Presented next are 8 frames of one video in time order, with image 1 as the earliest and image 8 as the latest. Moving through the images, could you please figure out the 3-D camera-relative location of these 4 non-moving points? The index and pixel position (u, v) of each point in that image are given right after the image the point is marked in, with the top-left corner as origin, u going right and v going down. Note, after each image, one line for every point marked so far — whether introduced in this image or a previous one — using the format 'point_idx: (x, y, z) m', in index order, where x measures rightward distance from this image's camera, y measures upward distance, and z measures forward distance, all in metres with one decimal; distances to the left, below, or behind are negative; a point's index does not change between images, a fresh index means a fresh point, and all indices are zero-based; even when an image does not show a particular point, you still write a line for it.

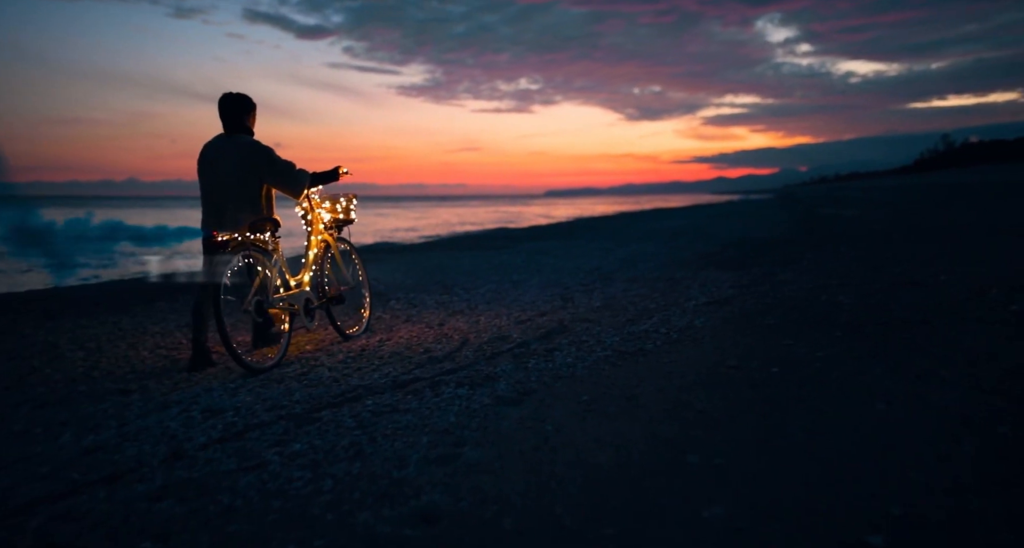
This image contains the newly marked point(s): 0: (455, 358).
0: (-0.5, -0.8, +6.1) m
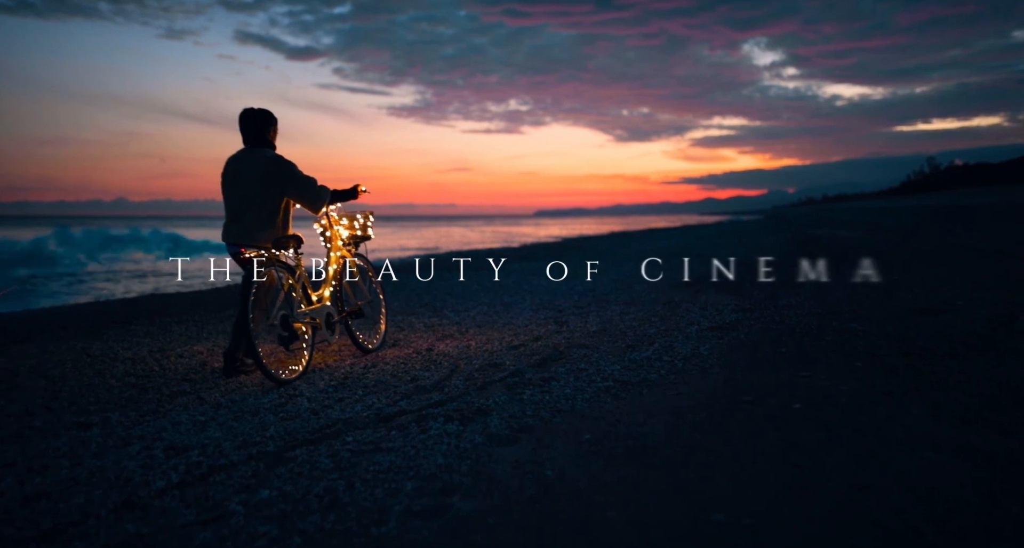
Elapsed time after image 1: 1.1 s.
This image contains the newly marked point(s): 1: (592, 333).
0: (-0.6, -1.0, +5.7) m
1: (+0.9, -0.7, +8.0) m
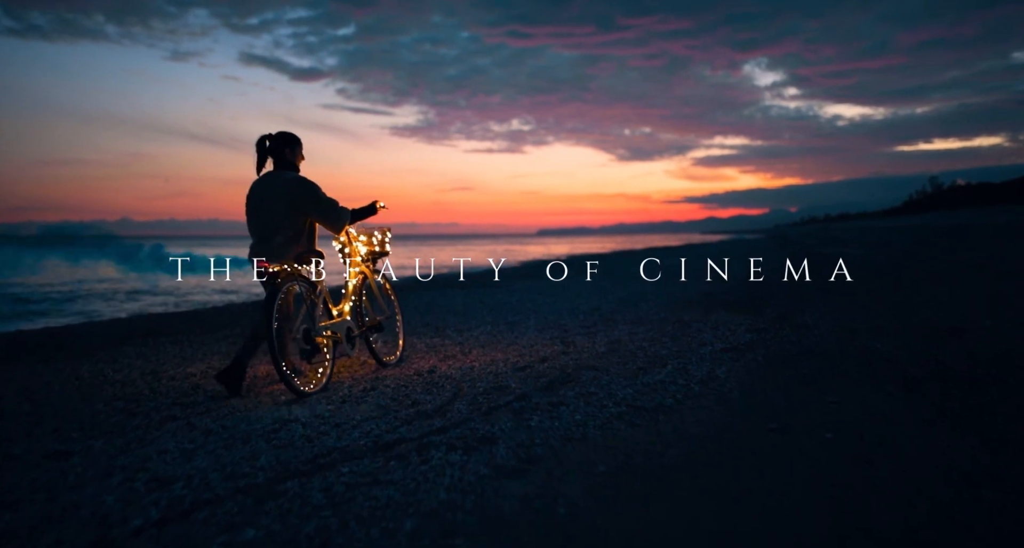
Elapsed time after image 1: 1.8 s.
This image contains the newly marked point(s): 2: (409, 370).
0: (-0.5, -1.1, +5.4) m
1: (+1.0, -0.9, +7.7) m
2: (-1.2, -1.1, +7.8) m
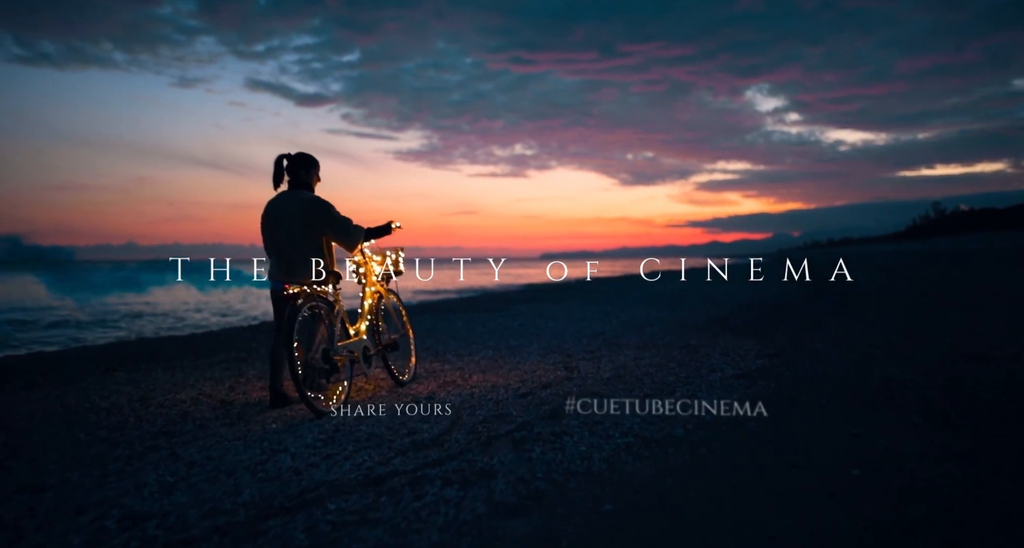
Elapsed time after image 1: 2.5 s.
0: (-0.5, -1.3, +5.1) m
1: (+1.0, -1.2, +7.4) m
2: (-1.2, -1.4, +7.6) m
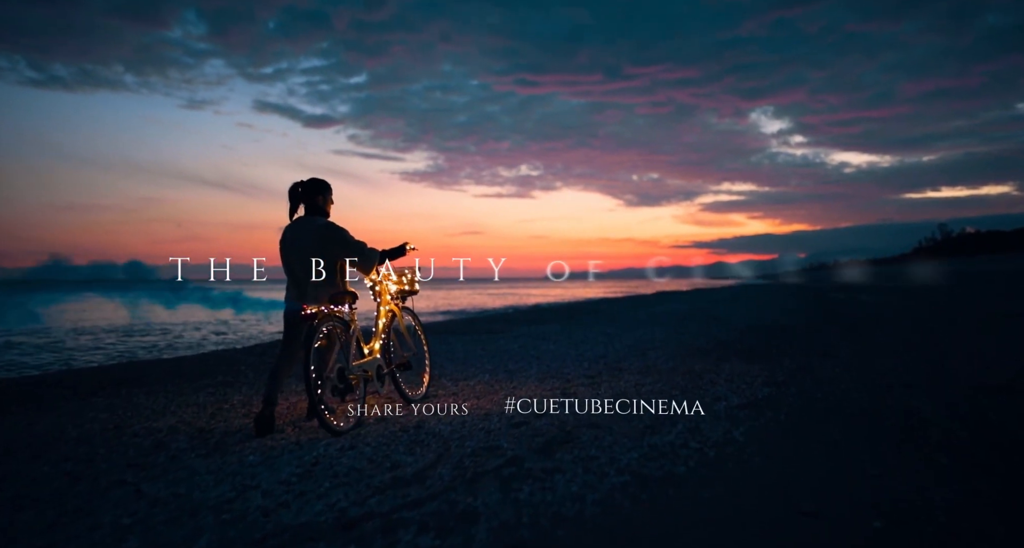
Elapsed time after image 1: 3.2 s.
0: (-0.6, -1.4, +4.8) m
1: (+0.9, -1.4, +7.0) m
2: (-1.3, -1.6, +7.2) m
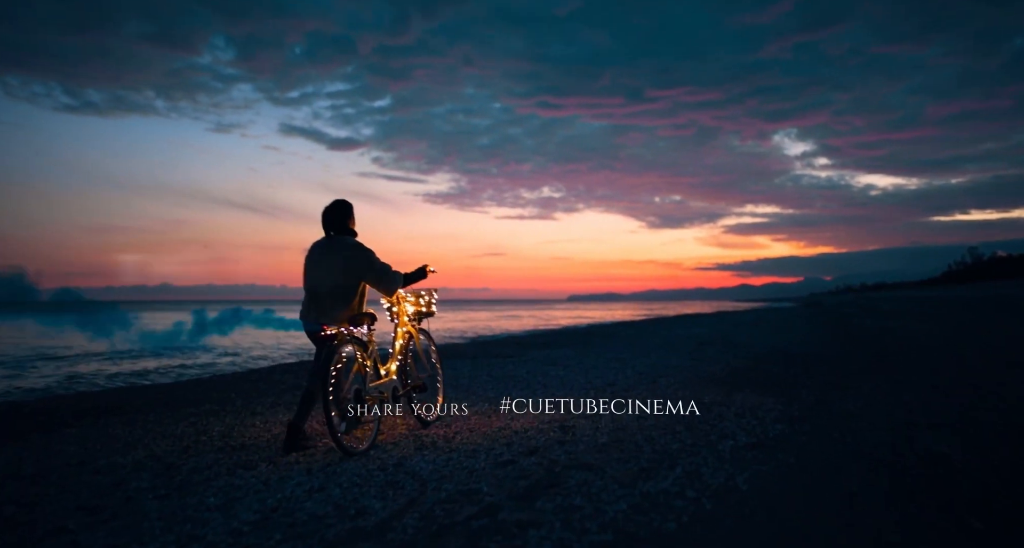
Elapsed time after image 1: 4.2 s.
0: (-0.8, -1.6, +4.2) m
1: (+0.8, -1.6, +6.5) m
2: (-1.4, -1.8, +6.7) m
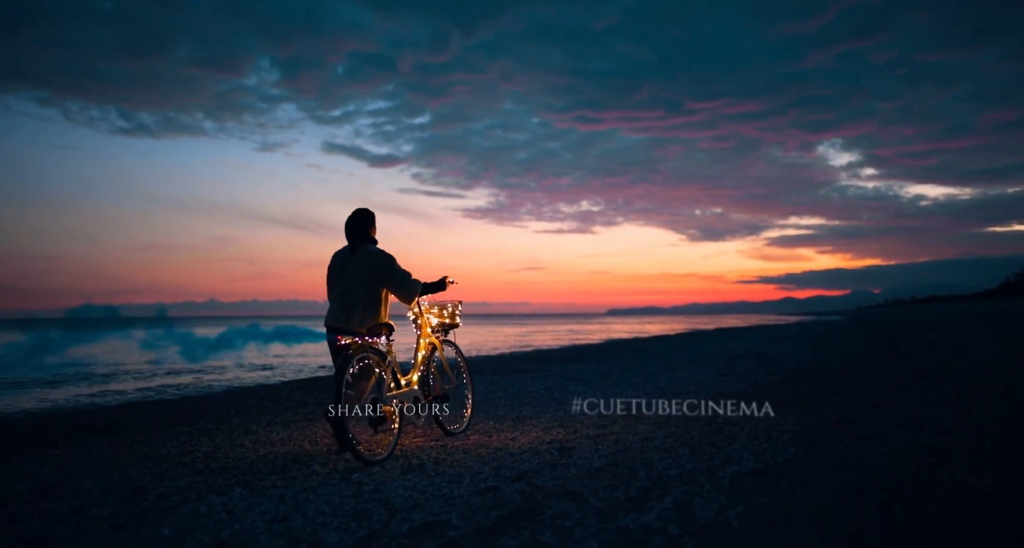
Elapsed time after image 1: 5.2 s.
0: (-1.0, -1.7, +3.8) m
1: (+0.7, -1.7, +5.9) m
2: (-1.5, -1.9, +6.3) m
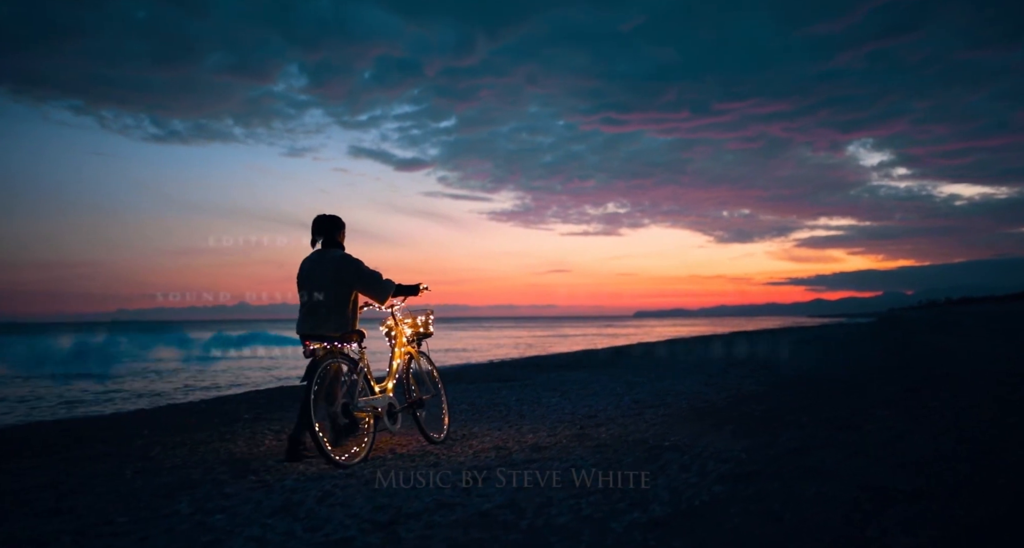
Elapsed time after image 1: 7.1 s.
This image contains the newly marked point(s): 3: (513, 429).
0: (-2.0, -1.7, +3.0) m
1: (-0.2, -1.8, +5.0) m
2: (-2.4, -2.0, +5.5) m
3: (-0.4, -2.3, +10.0) m
